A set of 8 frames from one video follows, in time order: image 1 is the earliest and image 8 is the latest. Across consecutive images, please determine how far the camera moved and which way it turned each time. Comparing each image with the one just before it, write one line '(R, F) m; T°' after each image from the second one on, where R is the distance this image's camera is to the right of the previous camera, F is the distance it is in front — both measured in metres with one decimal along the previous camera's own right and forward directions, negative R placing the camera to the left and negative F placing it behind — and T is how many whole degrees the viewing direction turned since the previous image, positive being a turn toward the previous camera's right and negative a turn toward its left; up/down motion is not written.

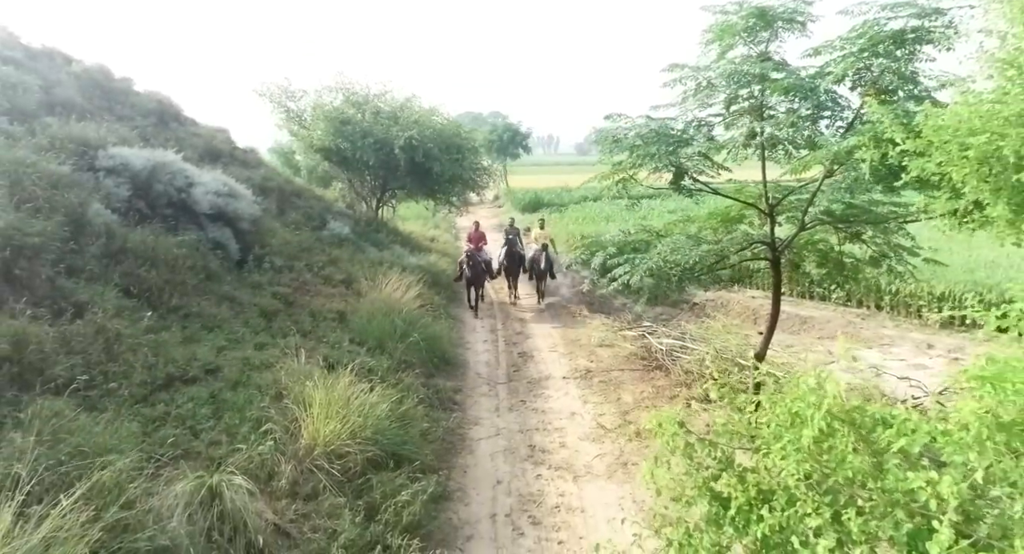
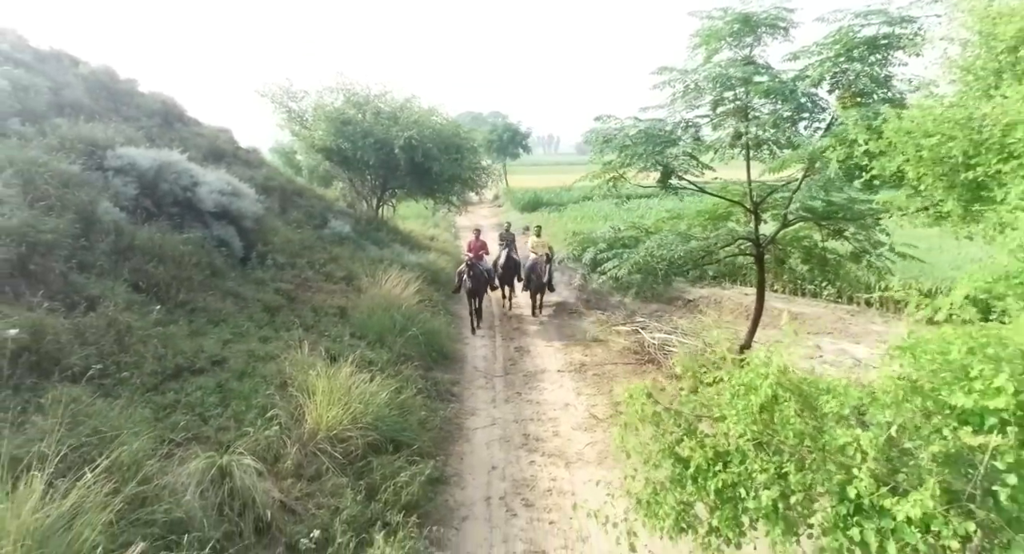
(+0.1, -0.3) m; 0°
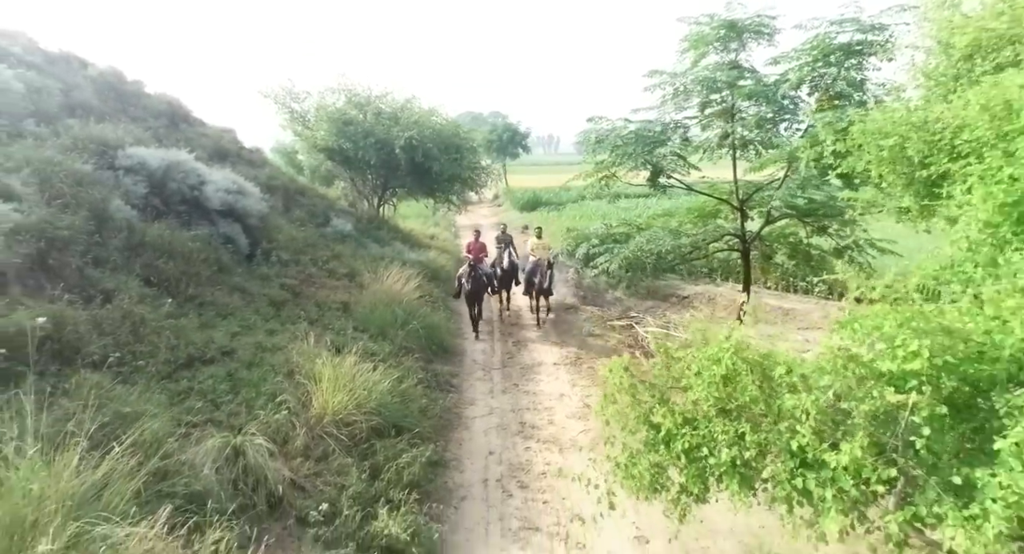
(0.0, -0.4) m; 0°
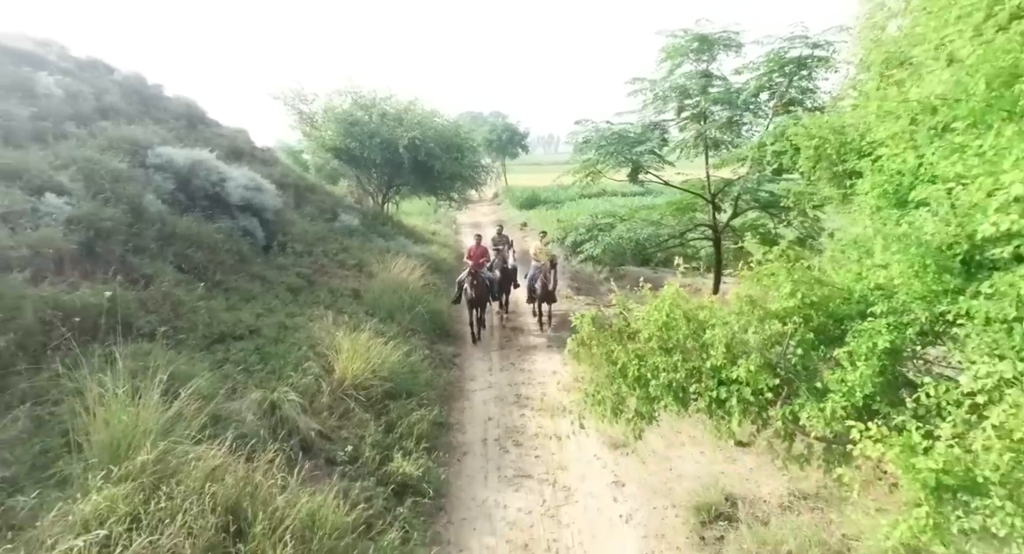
(+0.1, -1.0) m; 0°
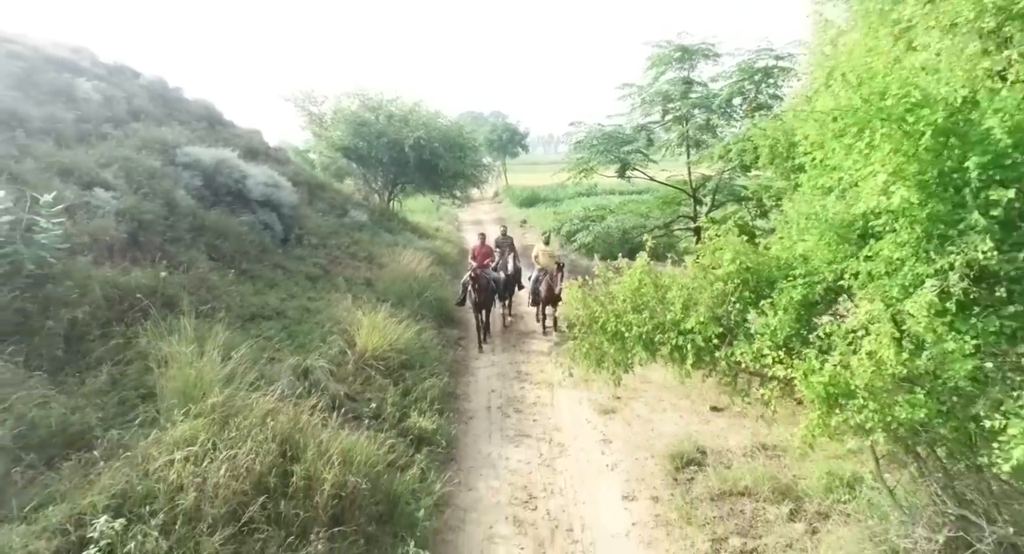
(0.0, -1.1) m; 0°
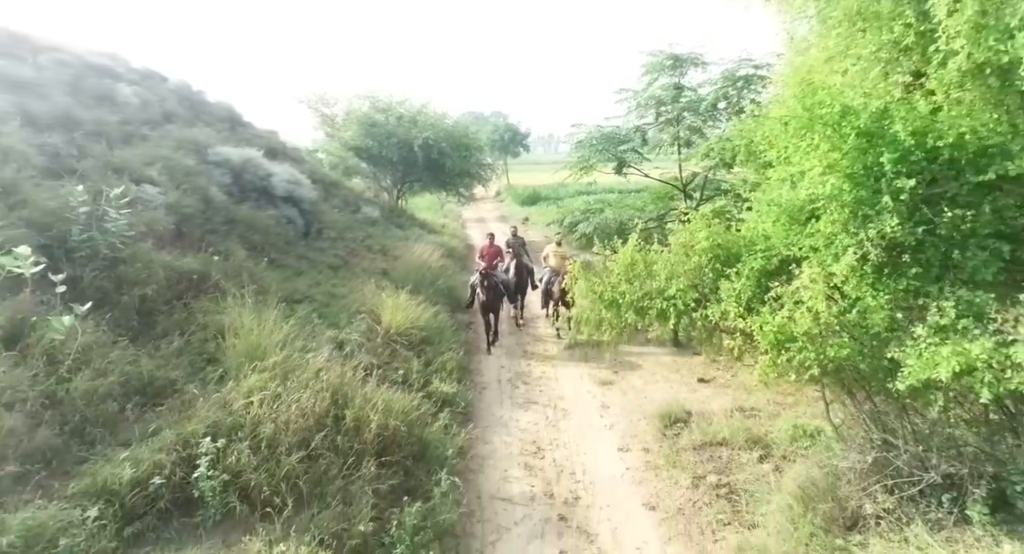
(-0.1, -1.1) m; 0°
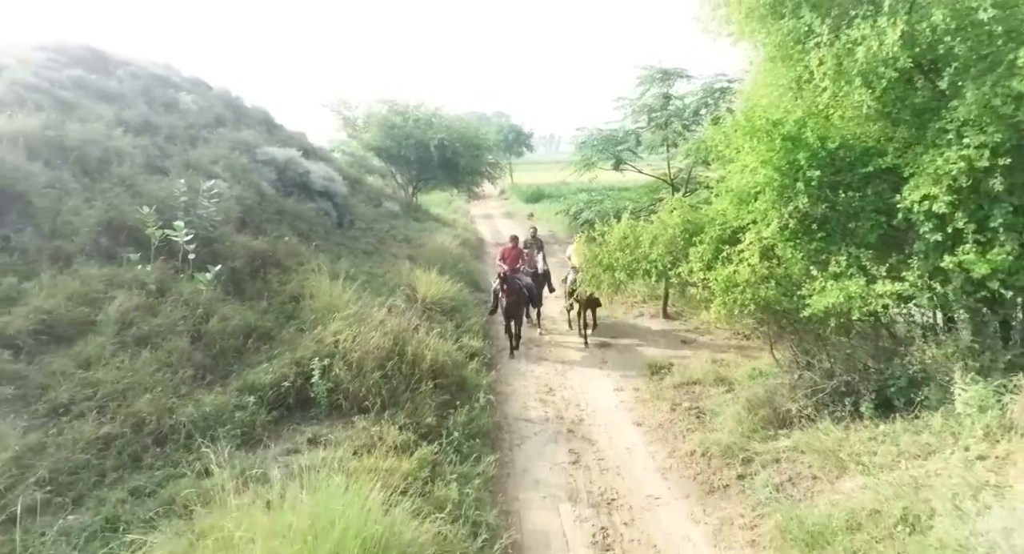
(-0.3, -2.0) m; 0°
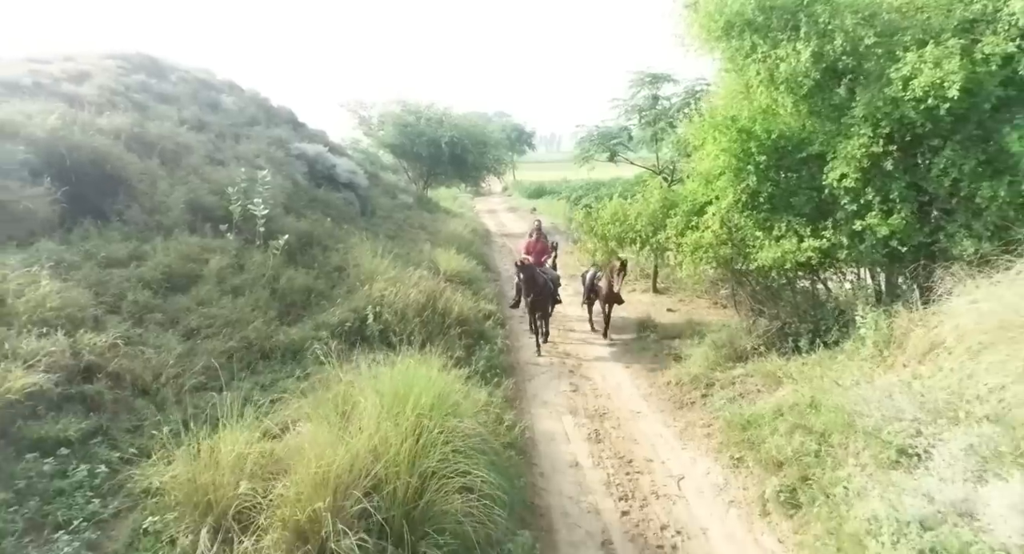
(-0.2, -1.9) m; 0°
